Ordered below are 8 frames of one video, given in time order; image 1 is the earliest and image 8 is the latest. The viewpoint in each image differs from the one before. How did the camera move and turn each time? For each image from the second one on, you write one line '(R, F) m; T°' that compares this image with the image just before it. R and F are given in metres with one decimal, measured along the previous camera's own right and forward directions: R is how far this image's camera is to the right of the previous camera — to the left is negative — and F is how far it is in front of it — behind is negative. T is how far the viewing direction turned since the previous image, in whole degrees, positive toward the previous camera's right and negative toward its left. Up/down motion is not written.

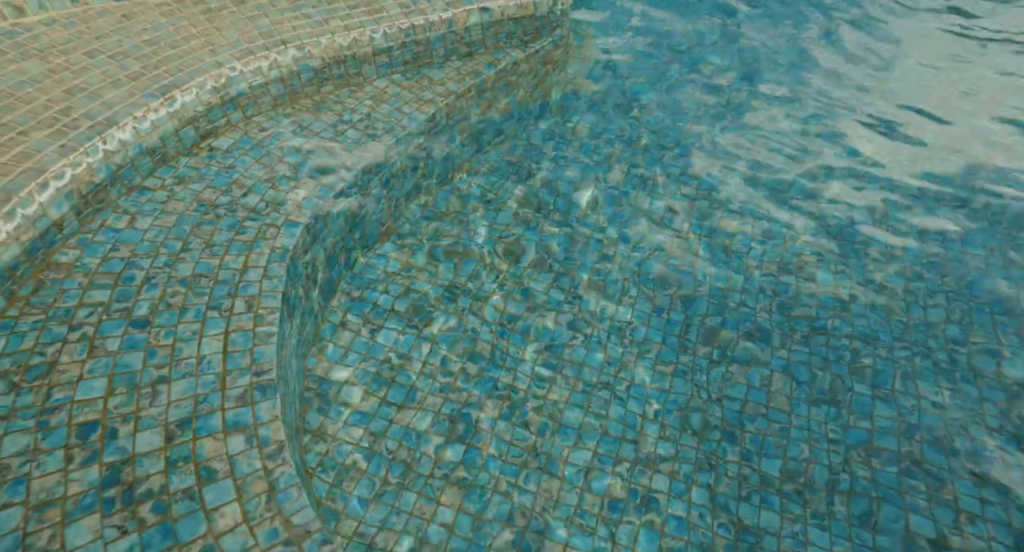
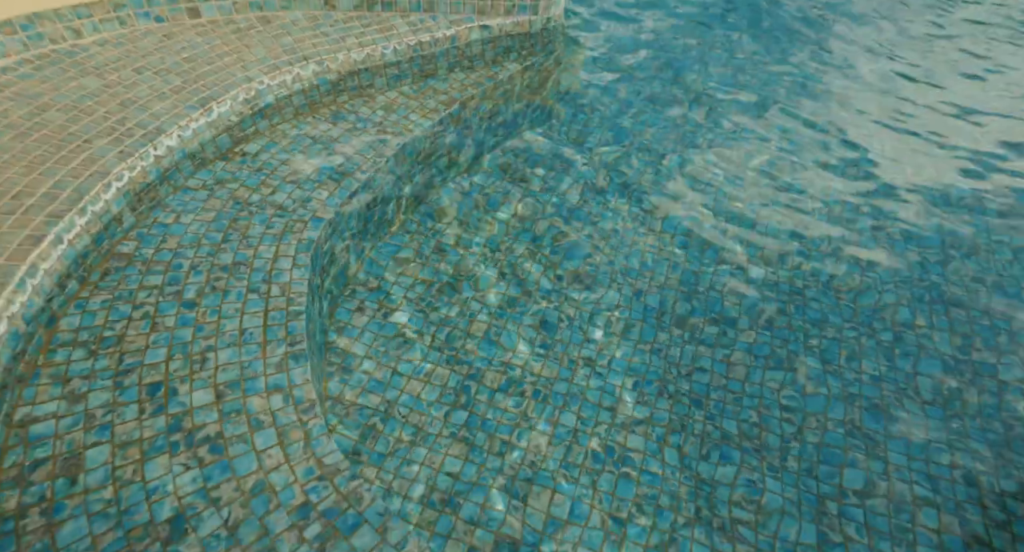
(0.0, -0.2) m; 0°
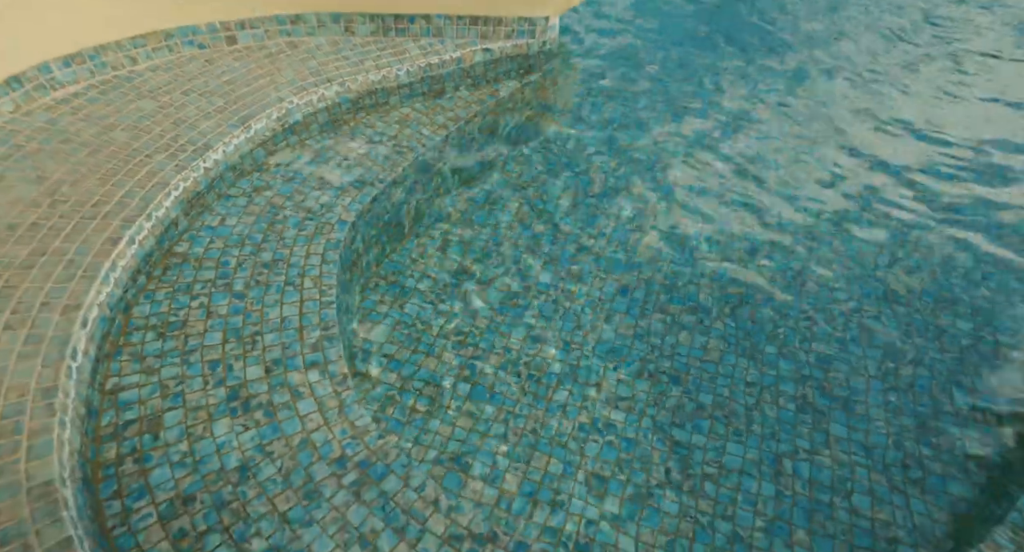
(0.0, -0.3) m; 0°
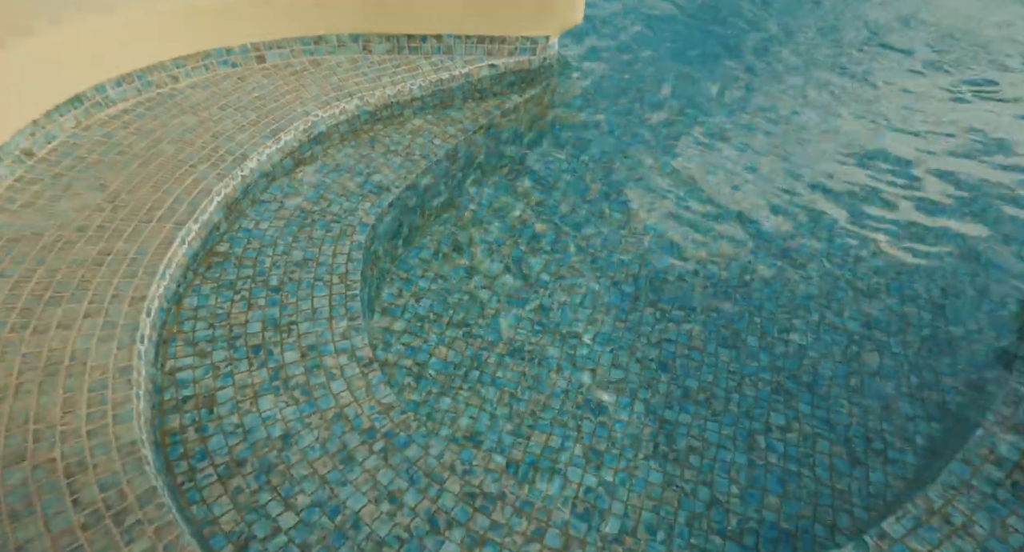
(0.0, -0.2) m; 0°
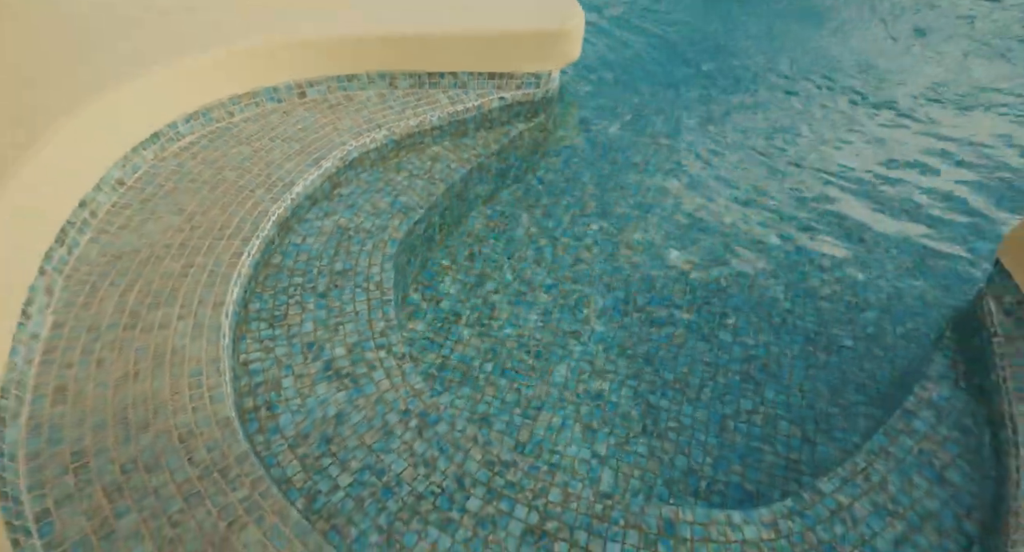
(0.0, -0.4) m; 0°
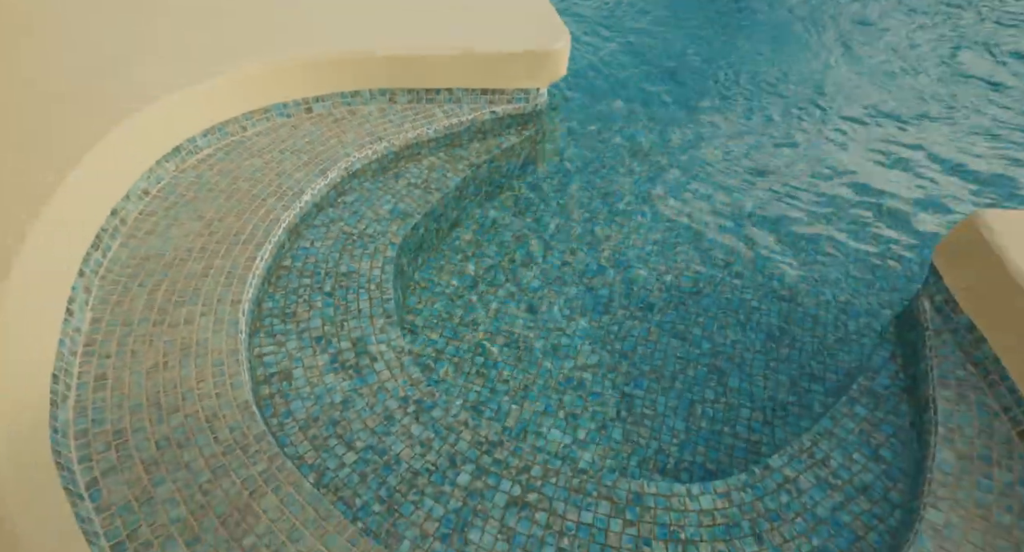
(+0.1, -0.2) m; 0°
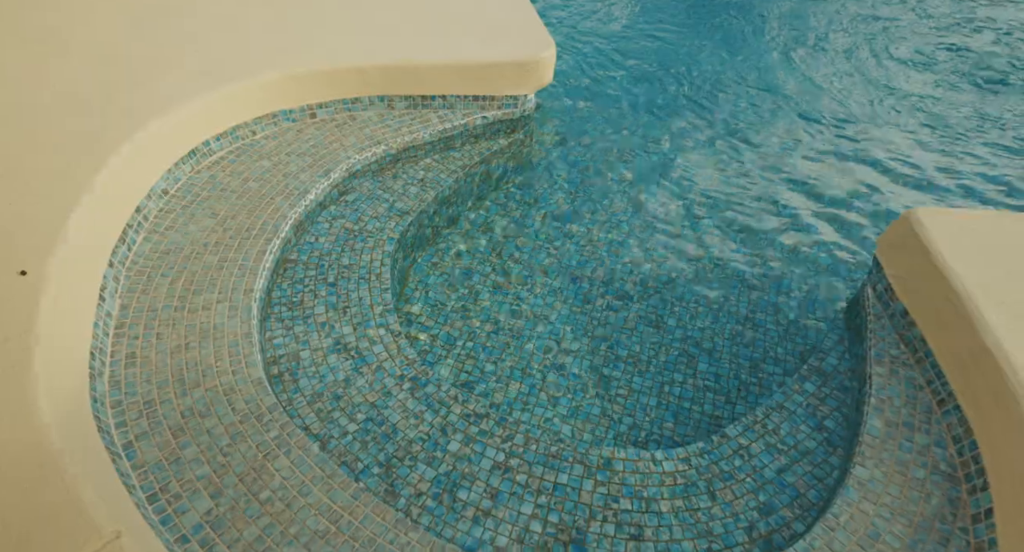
(+0.1, -0.3) m; 0°
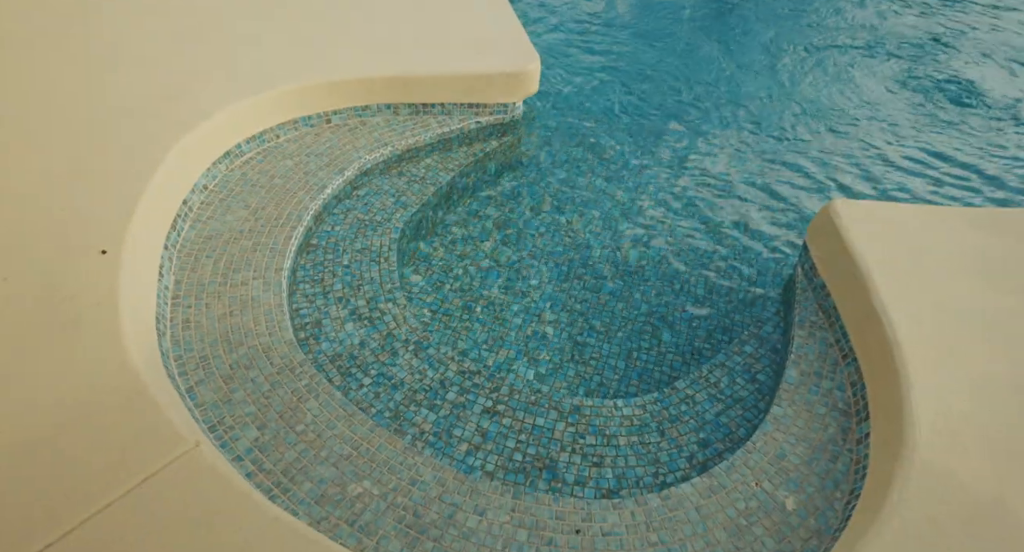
(+0.1, -0.5) m; 0°
